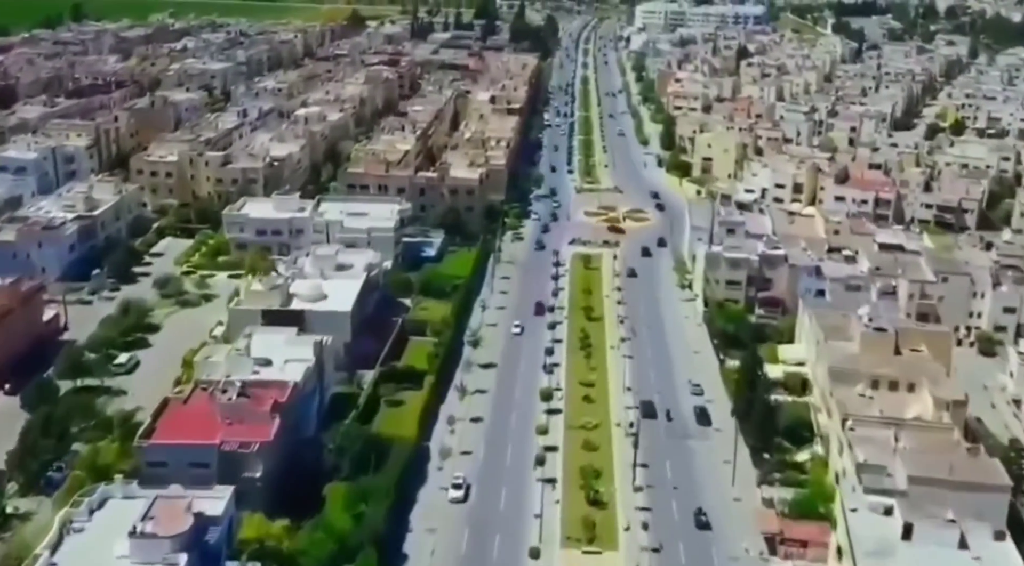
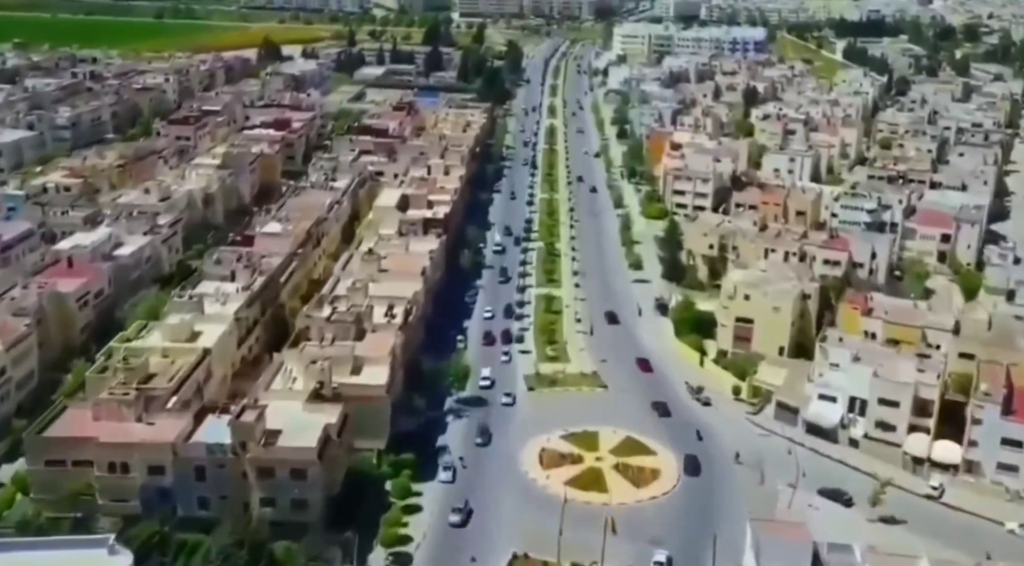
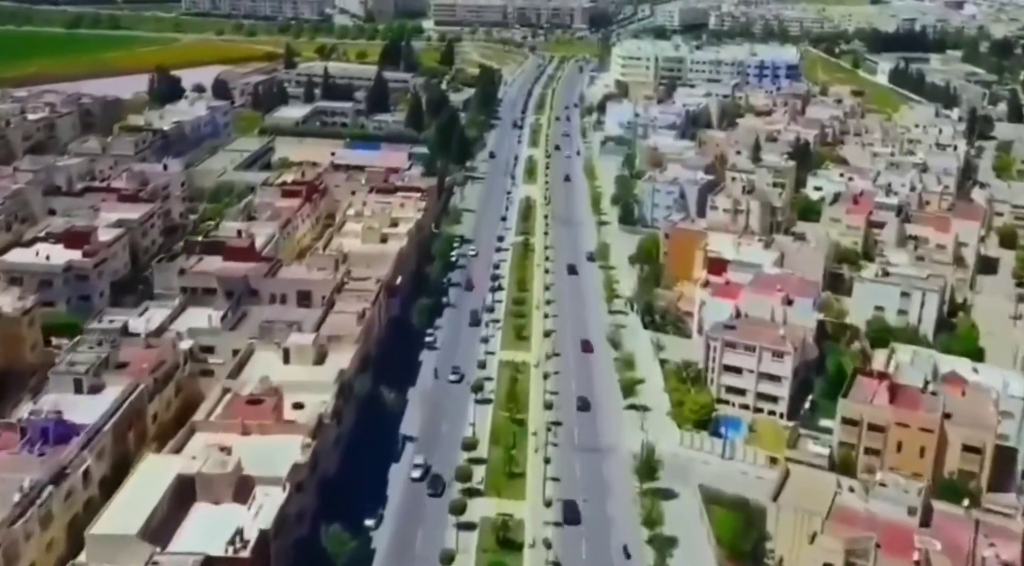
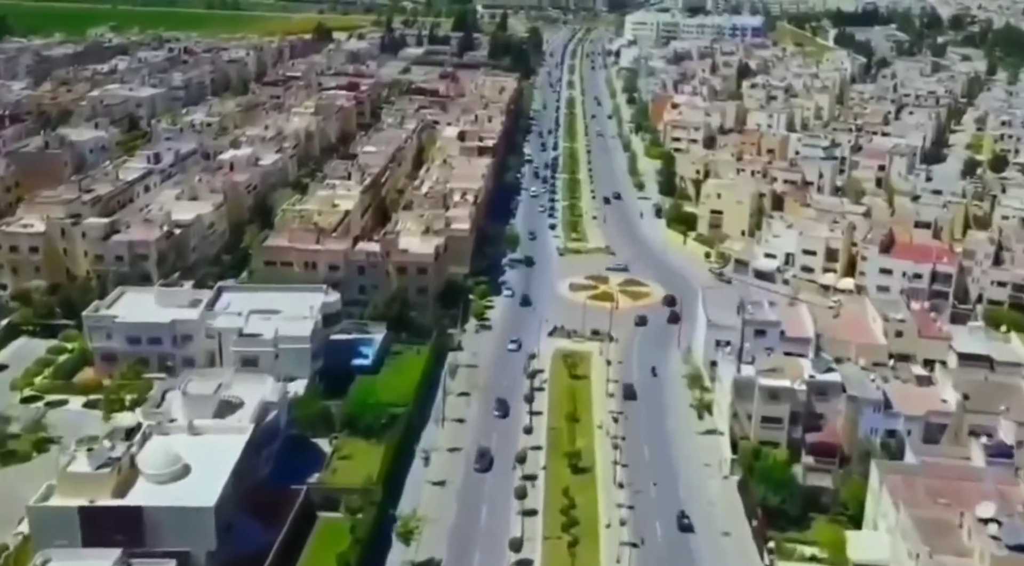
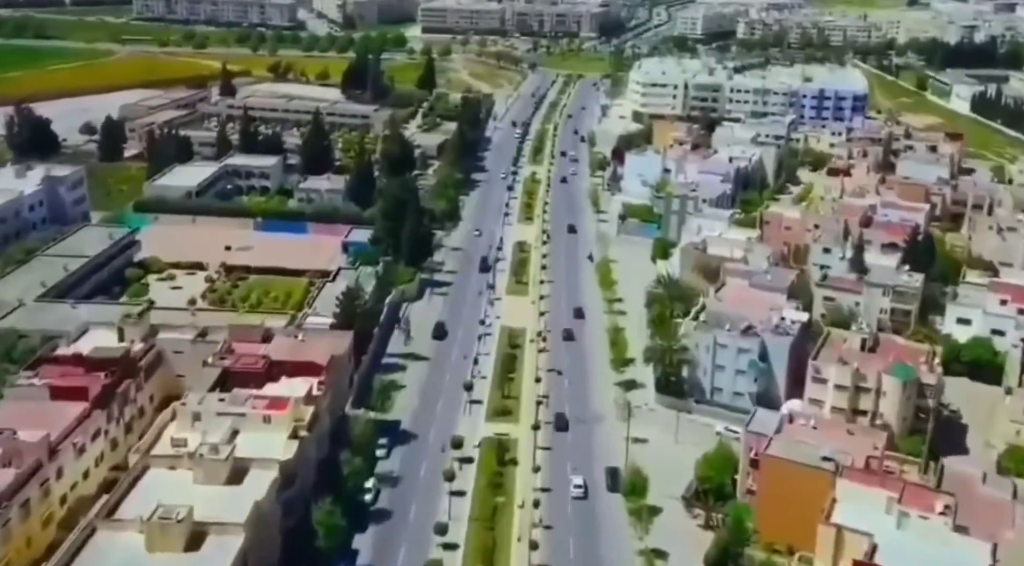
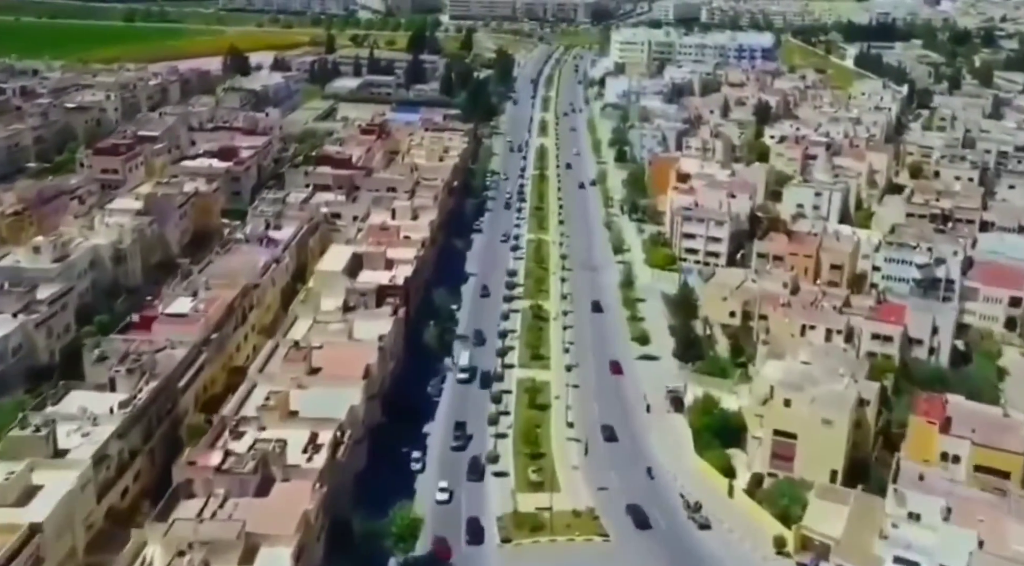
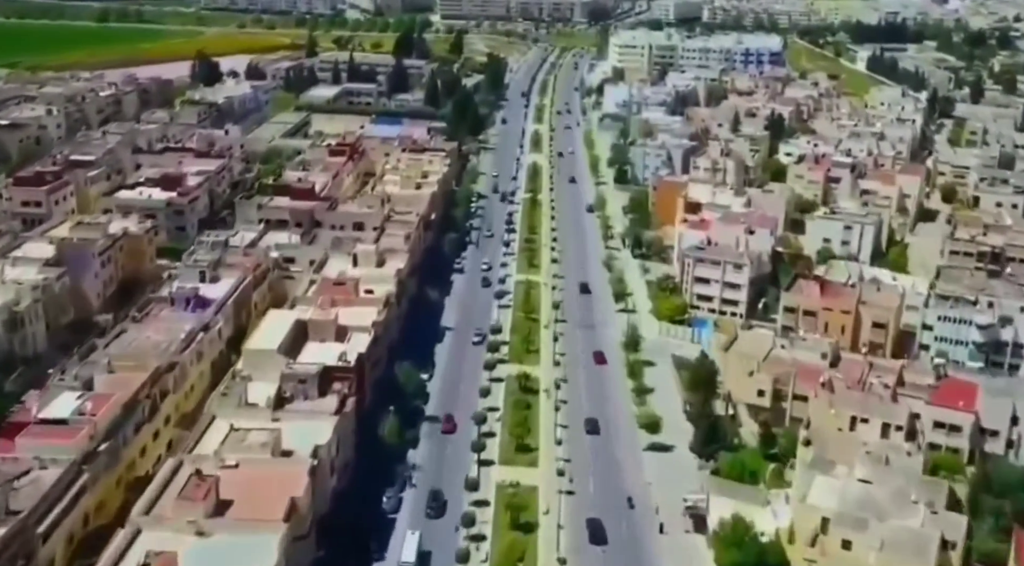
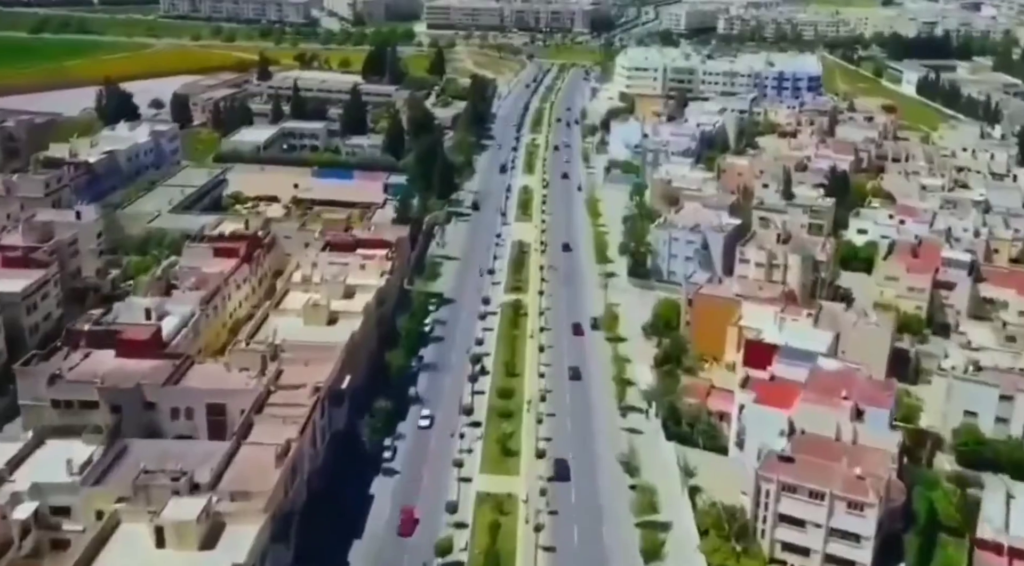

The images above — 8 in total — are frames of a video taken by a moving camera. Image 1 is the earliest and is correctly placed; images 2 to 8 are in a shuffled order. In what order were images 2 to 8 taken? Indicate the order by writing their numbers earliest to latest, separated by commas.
4, 2, 6, 7, 3, 8, 5
